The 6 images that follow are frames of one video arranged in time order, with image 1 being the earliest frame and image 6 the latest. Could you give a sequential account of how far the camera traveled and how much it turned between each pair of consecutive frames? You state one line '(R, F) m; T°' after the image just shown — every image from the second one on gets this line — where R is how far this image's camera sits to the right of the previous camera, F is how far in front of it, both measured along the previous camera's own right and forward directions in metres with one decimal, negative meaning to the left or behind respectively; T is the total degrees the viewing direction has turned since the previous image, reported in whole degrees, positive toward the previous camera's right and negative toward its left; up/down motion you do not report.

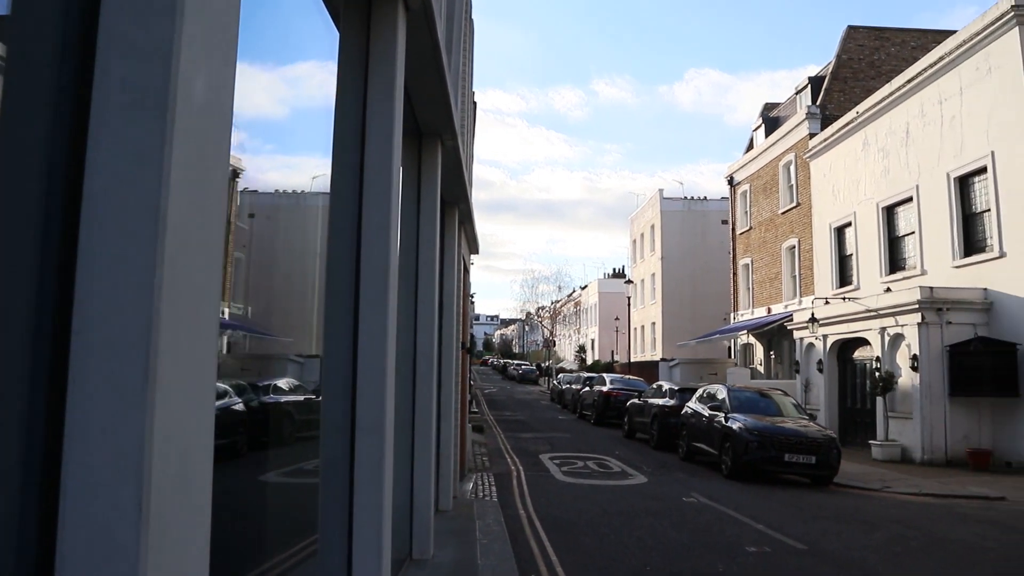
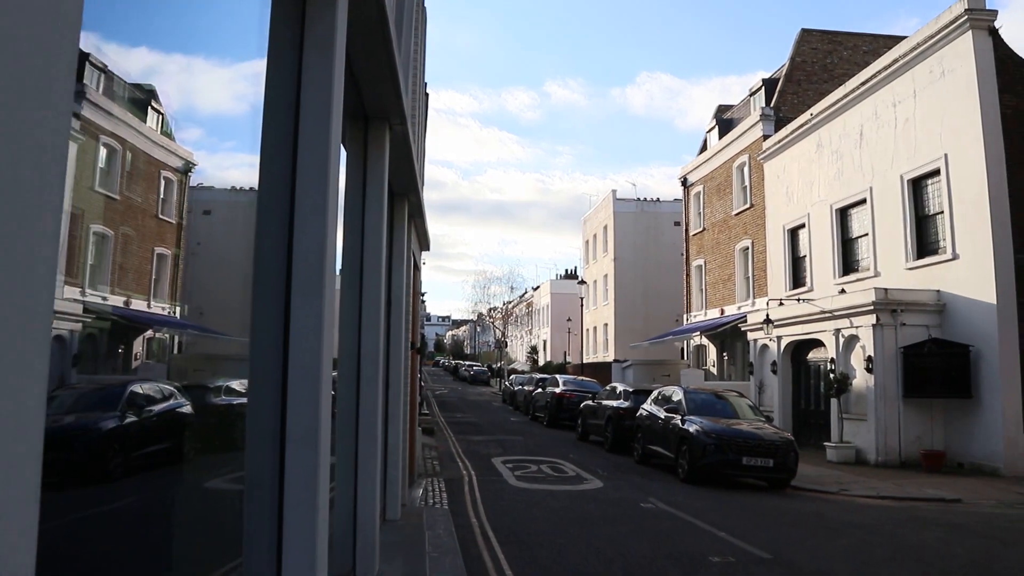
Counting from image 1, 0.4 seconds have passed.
(0.0, +0.5) m; +3°
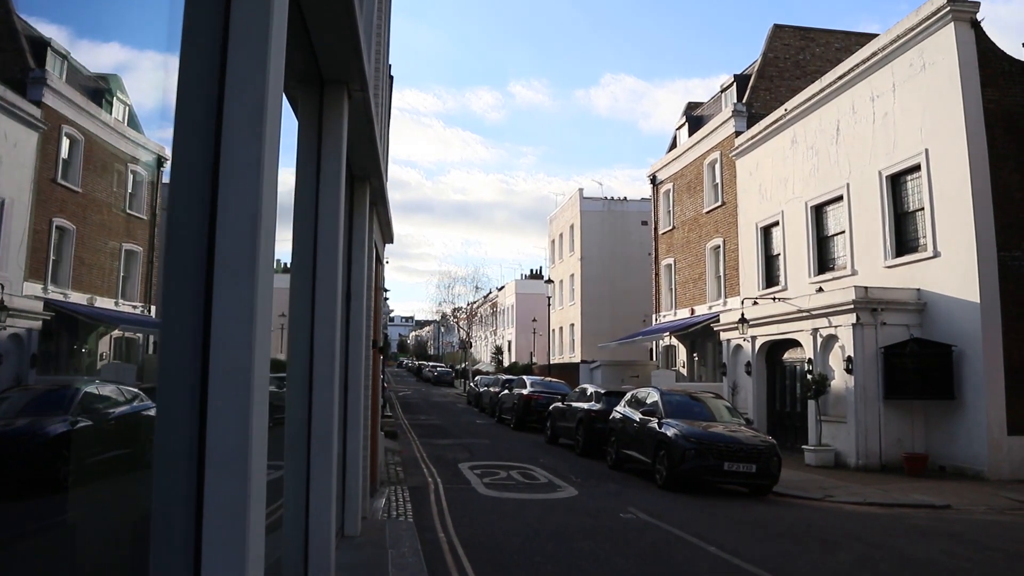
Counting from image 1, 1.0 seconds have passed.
(-0.1, +0.9) m; +3°
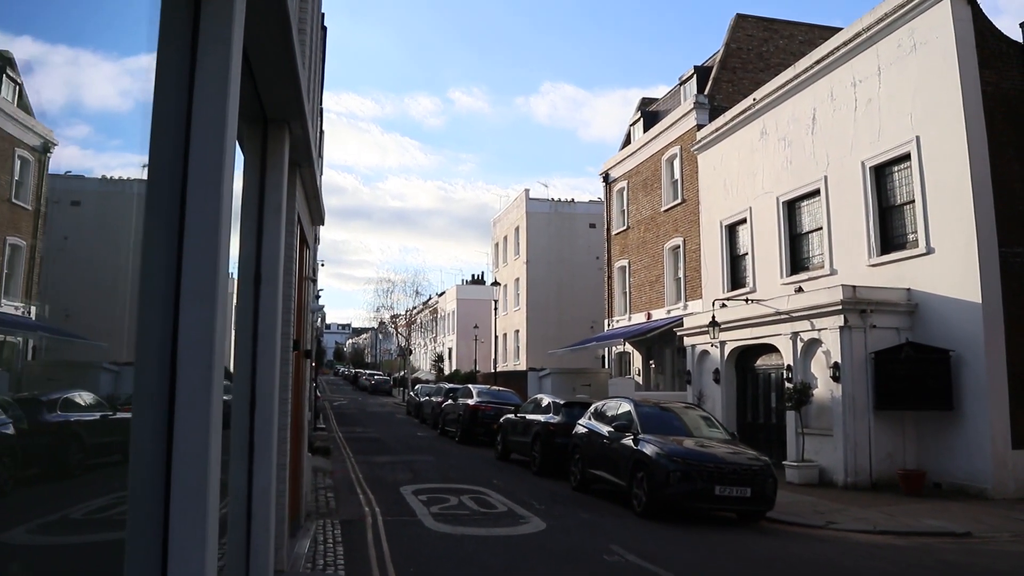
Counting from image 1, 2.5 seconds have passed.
(-0.2, +2.1) m; +4°
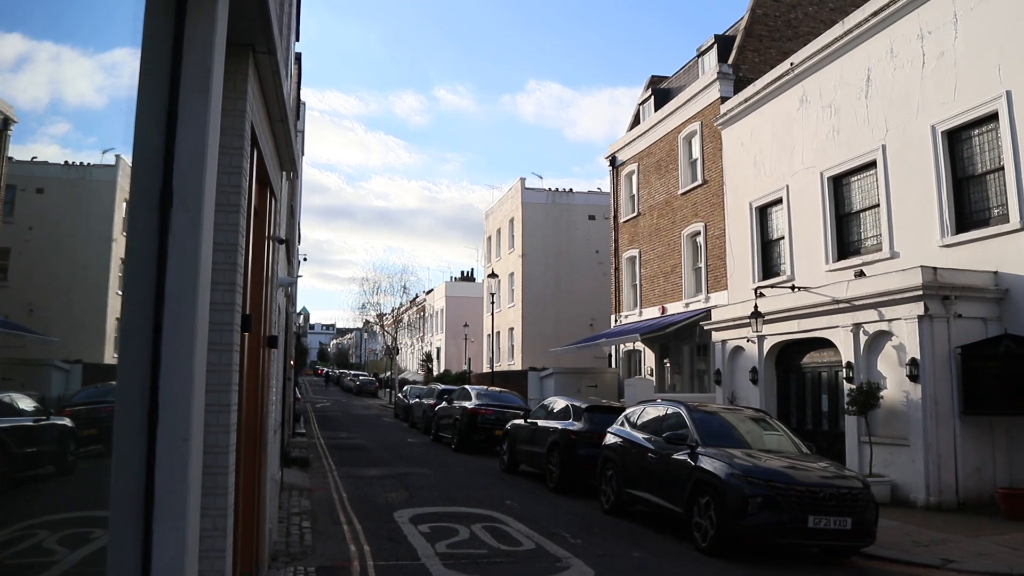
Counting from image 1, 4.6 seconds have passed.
(-0.5, +2.5) m; +1°
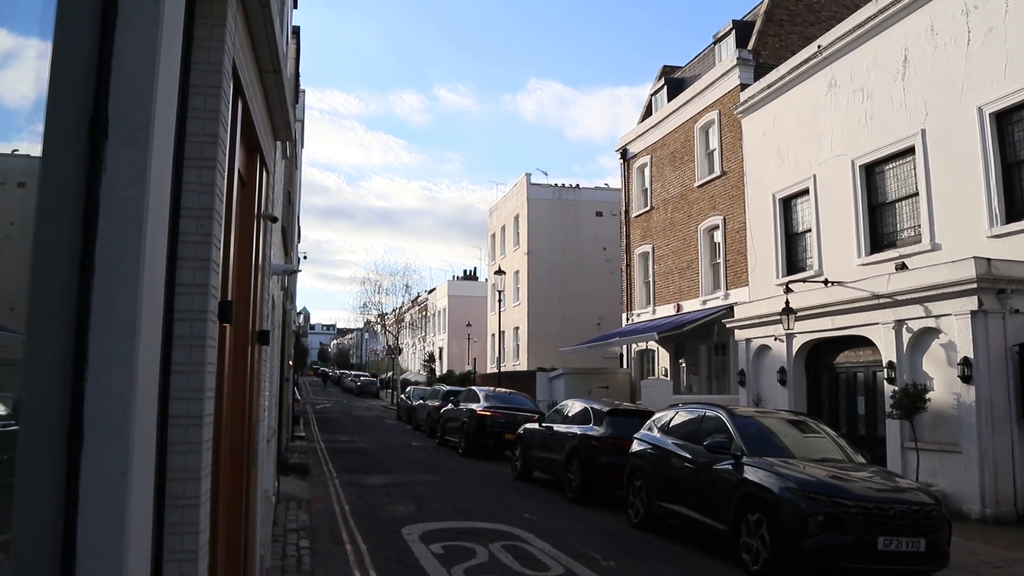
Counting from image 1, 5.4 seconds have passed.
(-0.2, +1.0) m; 0°
